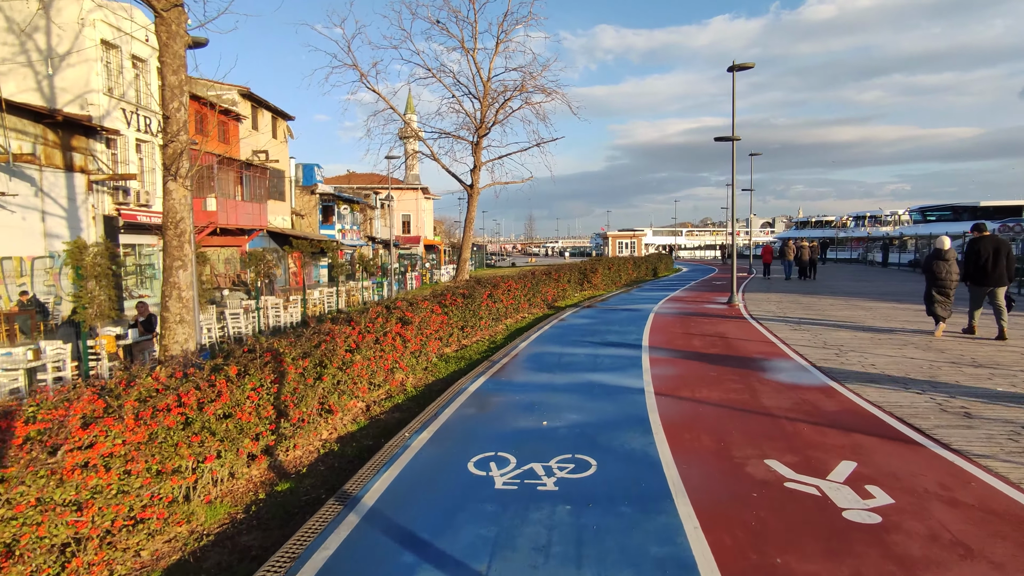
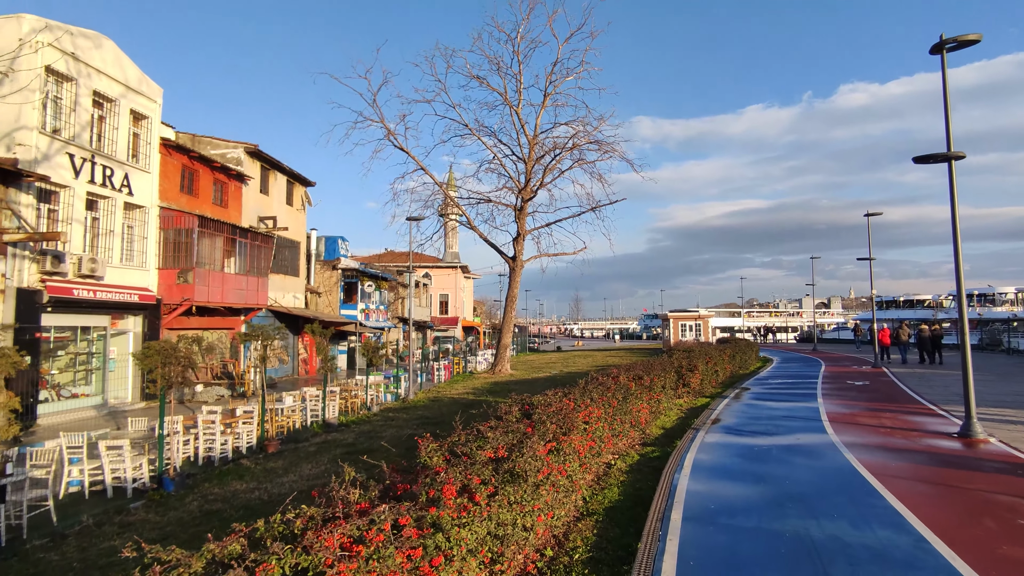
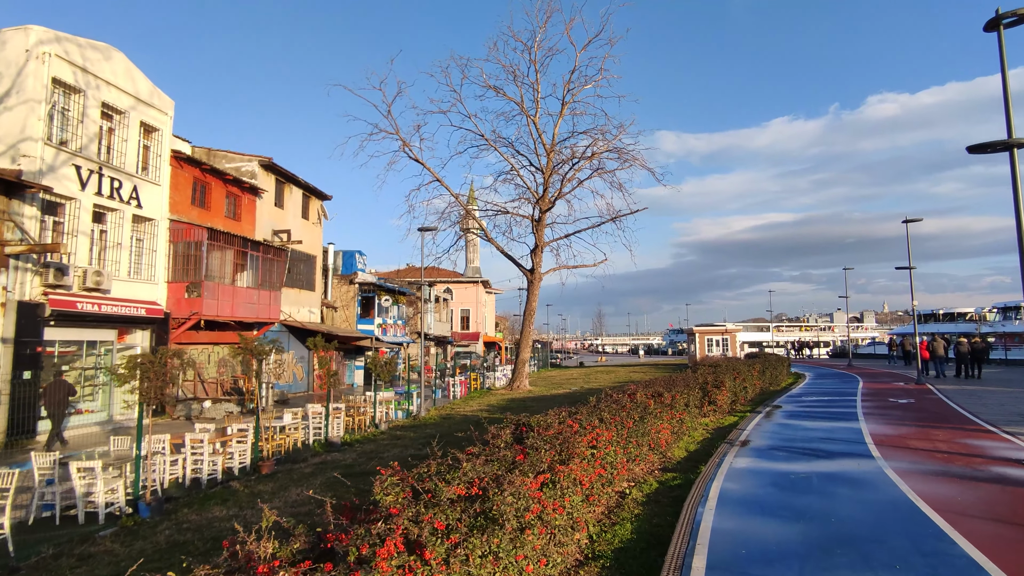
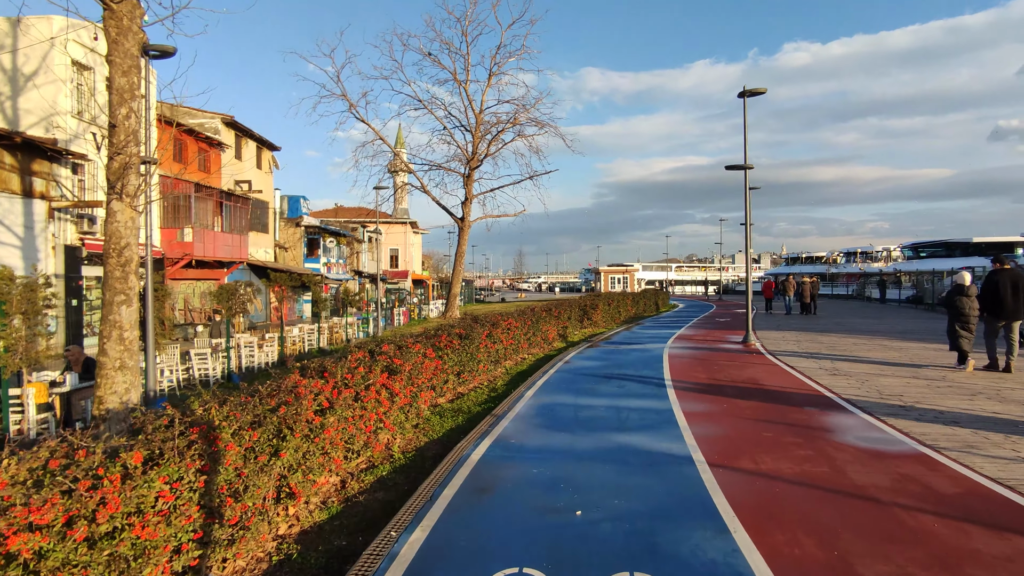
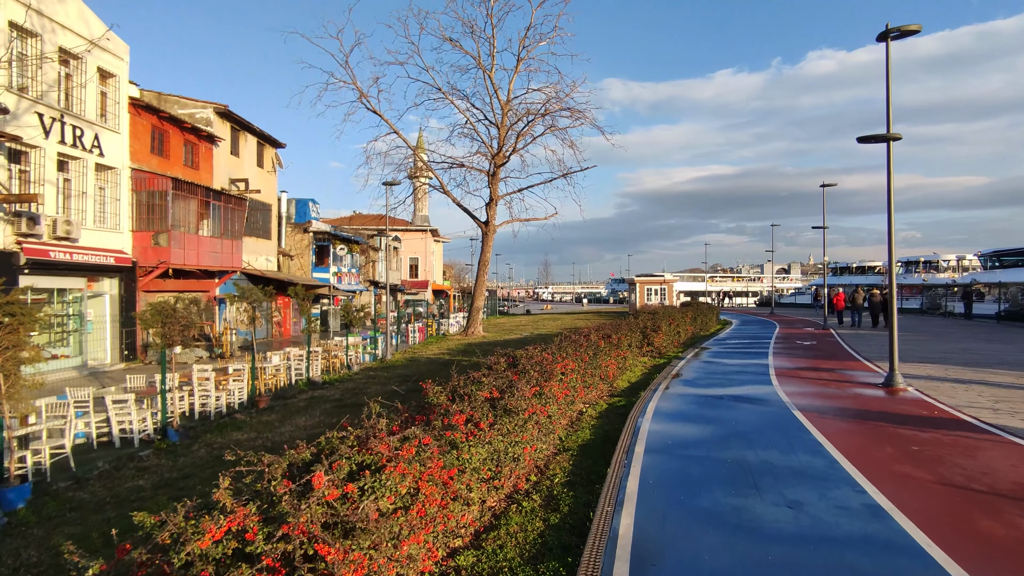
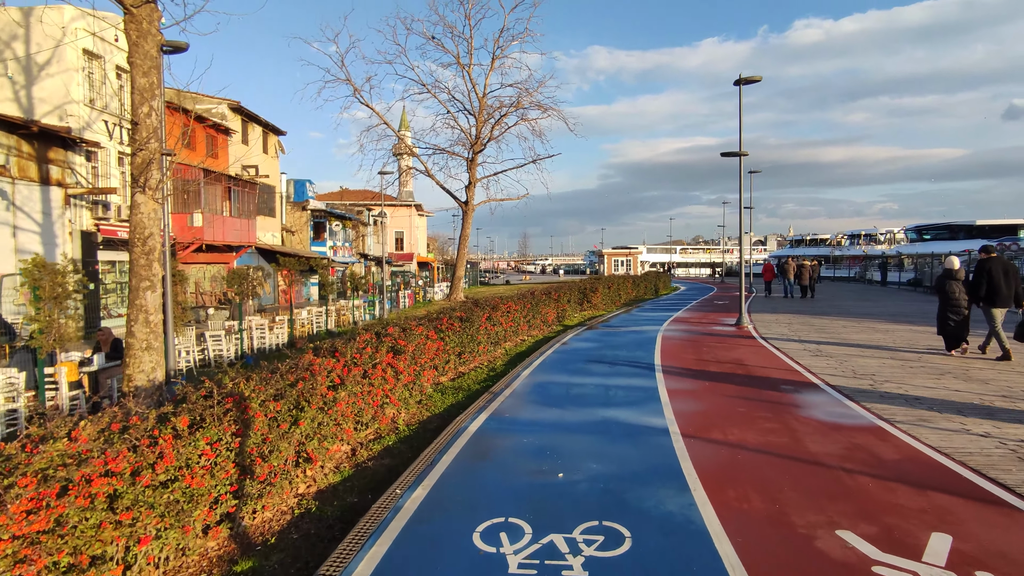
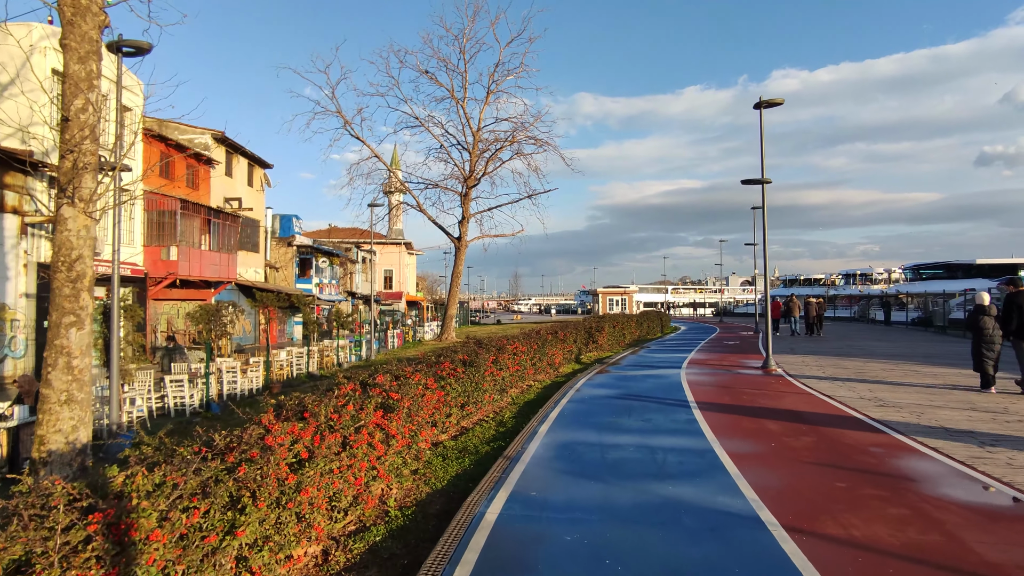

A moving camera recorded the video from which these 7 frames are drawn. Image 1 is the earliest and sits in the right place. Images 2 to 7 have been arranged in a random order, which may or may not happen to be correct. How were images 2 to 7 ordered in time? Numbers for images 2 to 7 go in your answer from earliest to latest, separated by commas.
6, 4, 7, 5, 2, 3
